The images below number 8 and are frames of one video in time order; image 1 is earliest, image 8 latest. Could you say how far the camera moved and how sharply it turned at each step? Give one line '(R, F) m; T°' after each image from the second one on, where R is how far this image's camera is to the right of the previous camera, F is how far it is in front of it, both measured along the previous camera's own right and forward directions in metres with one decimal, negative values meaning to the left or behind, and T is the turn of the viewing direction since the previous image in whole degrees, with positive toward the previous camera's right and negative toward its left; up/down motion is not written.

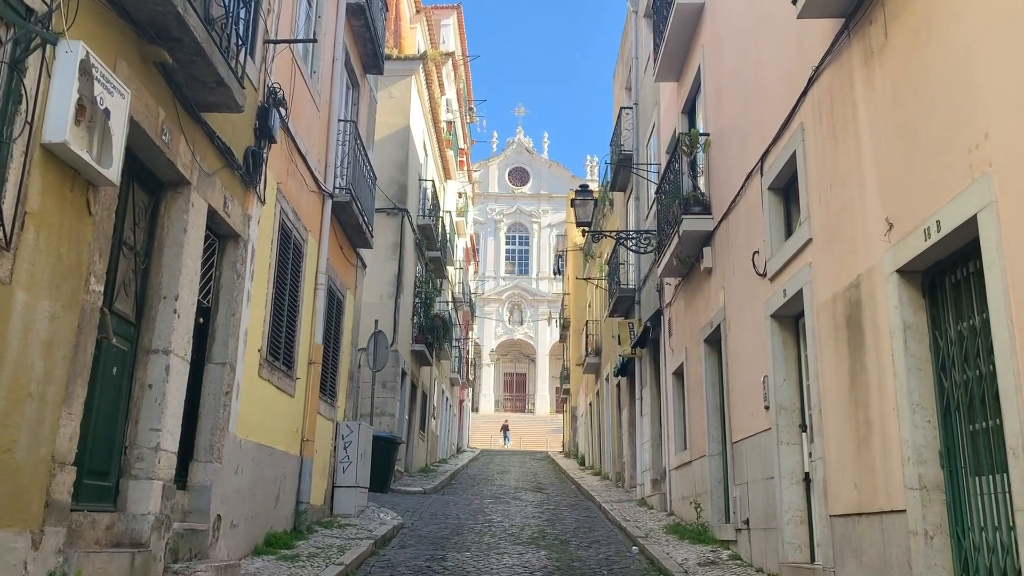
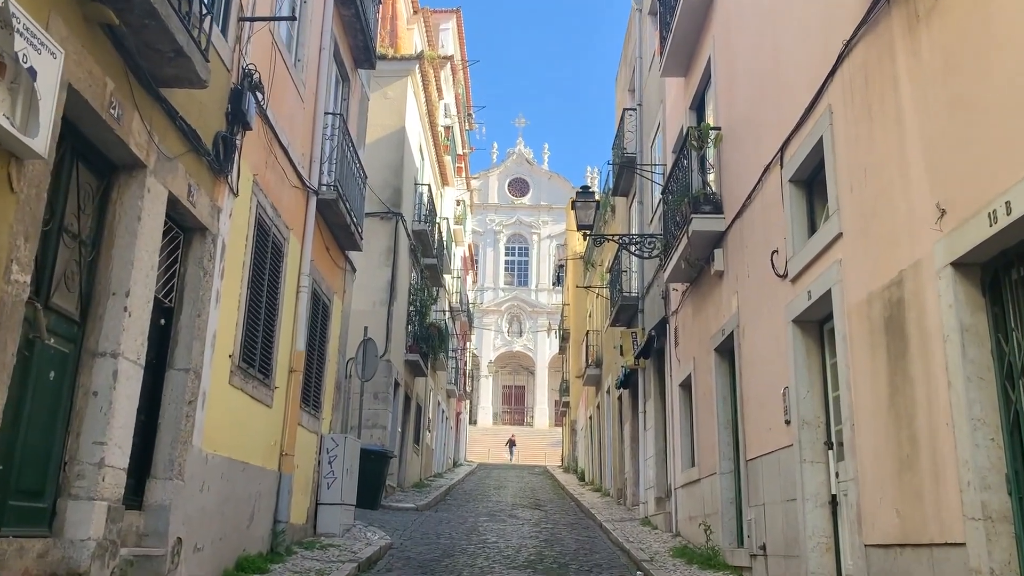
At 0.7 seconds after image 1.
(0.0, +0.6) m; 0°
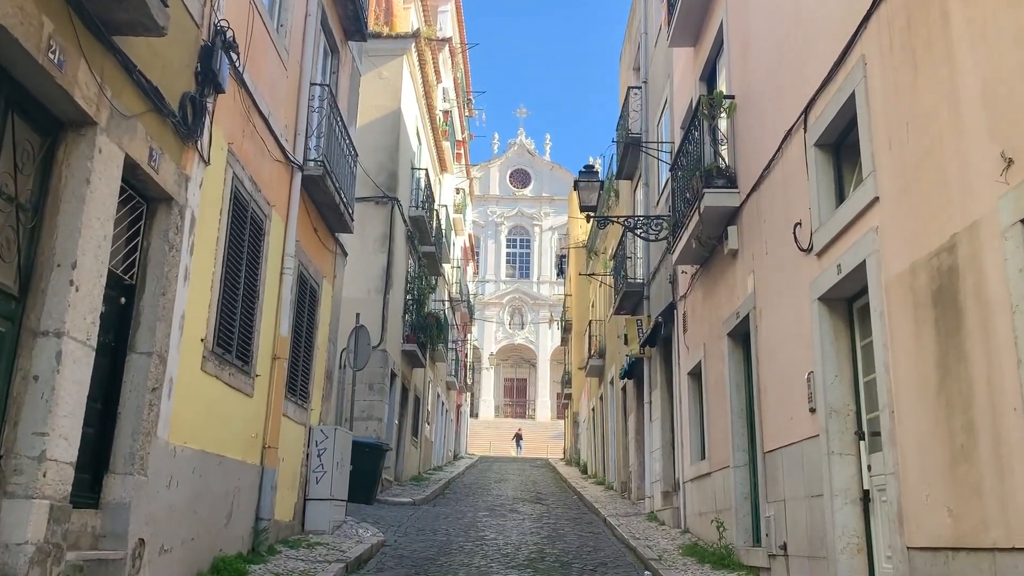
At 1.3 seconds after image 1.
(0.0, +0.6) m; 0°
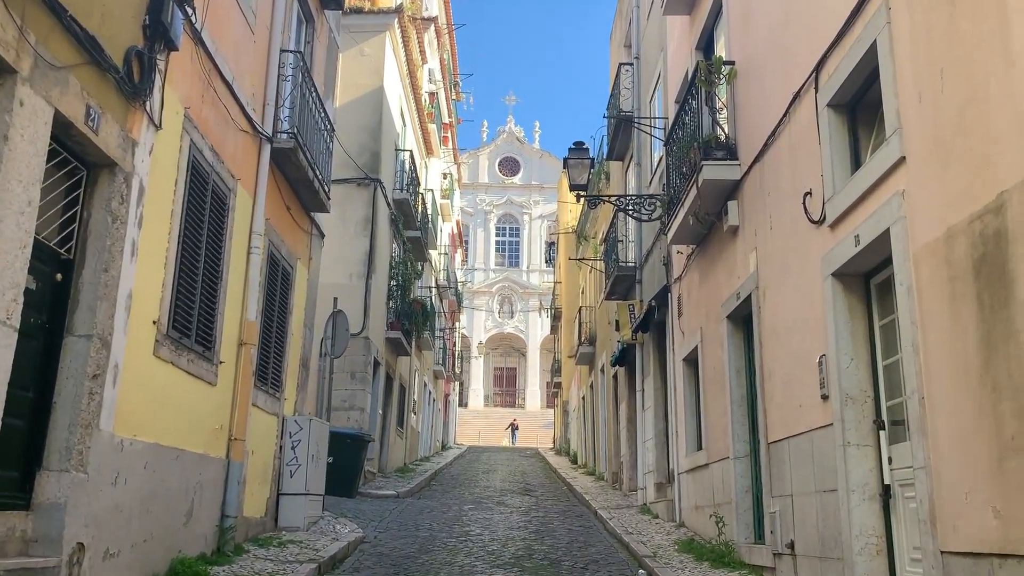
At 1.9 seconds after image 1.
(0.0, +0.6) m; +1°
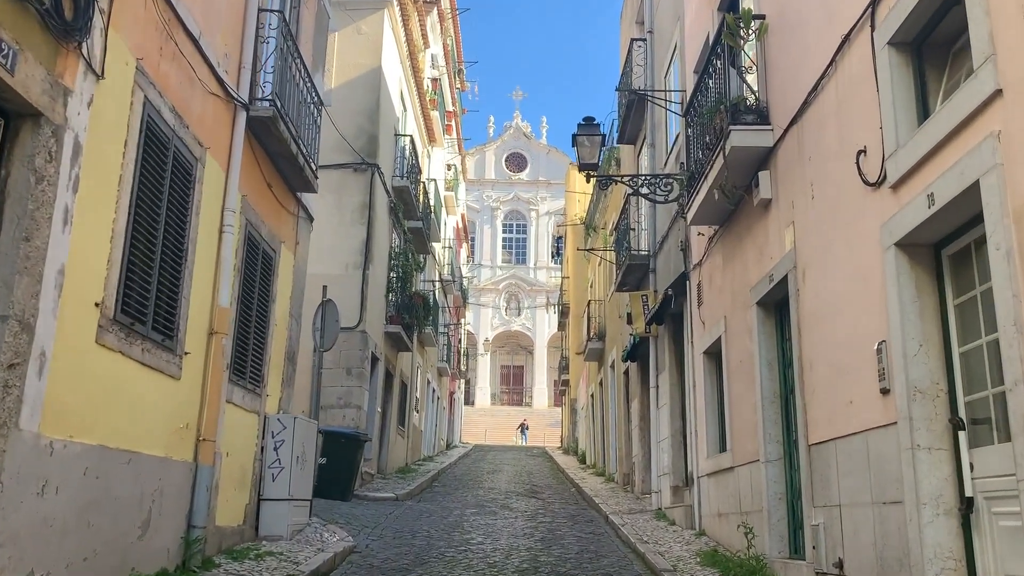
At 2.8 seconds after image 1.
(0.0, +0.8) m; 0°
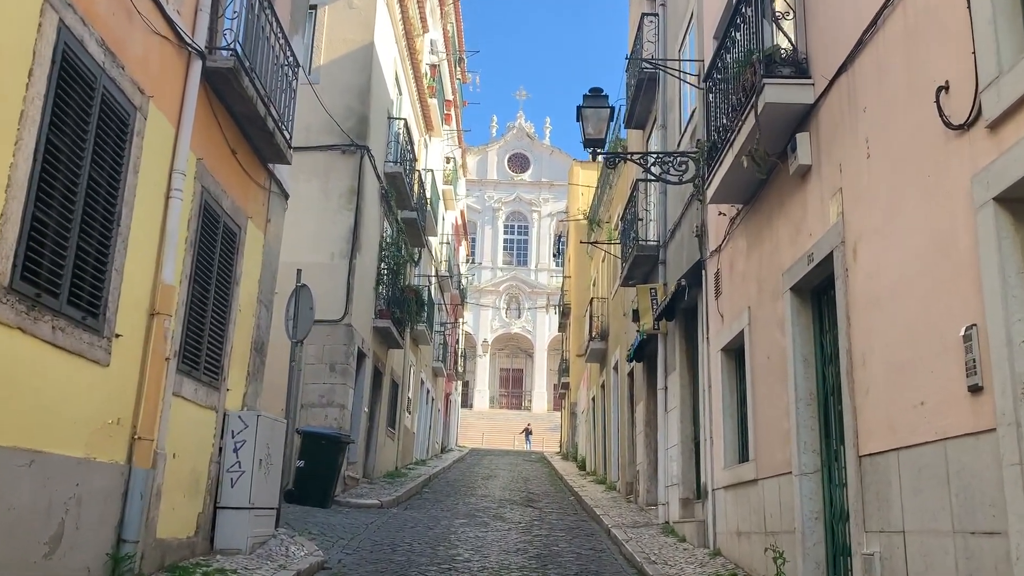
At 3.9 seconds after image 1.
(+0.1, +1.0) m; 0°
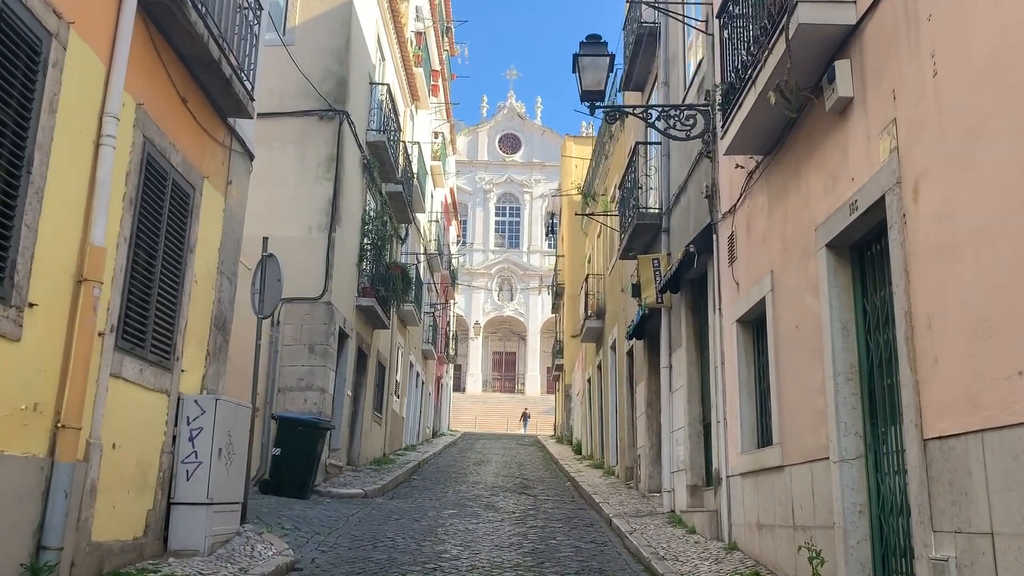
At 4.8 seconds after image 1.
(0.0, +0.8) m; 0°
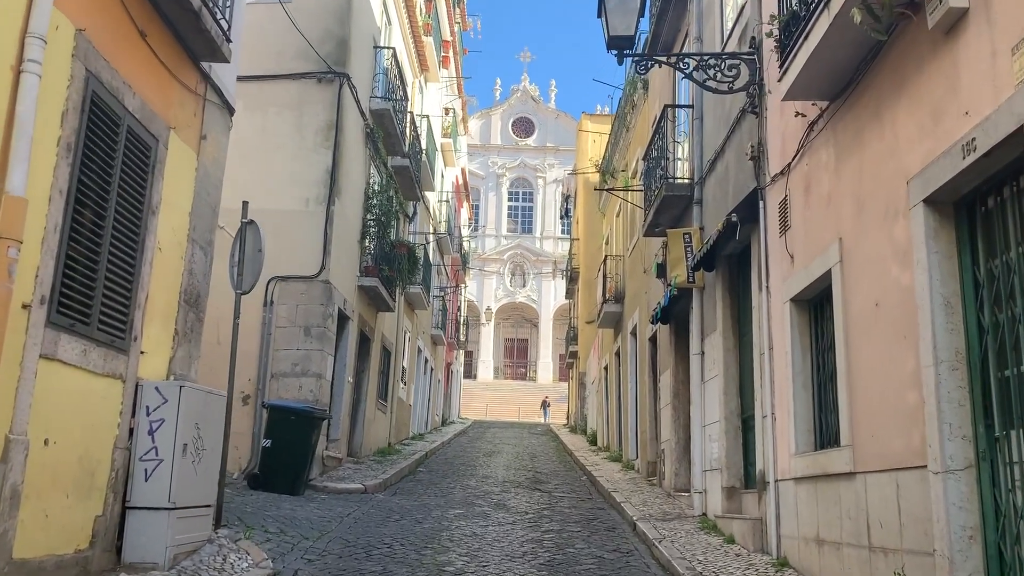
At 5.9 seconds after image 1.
(0.0, +1.0) m; -1°
